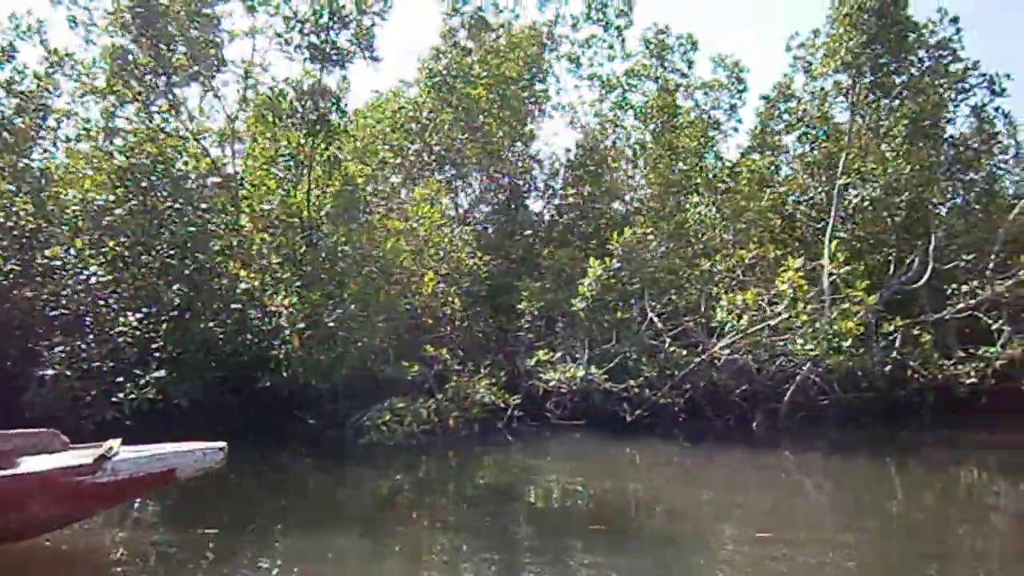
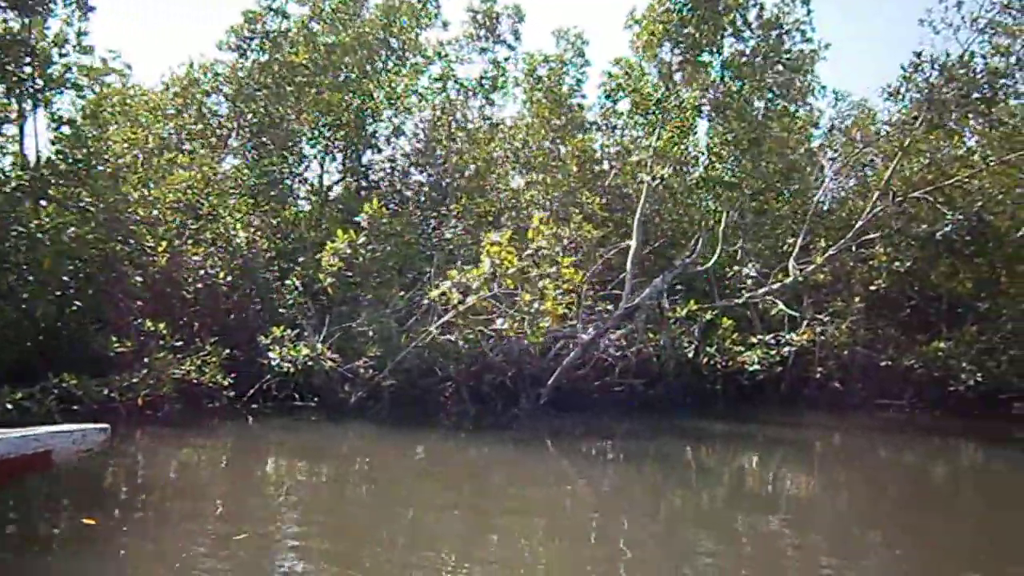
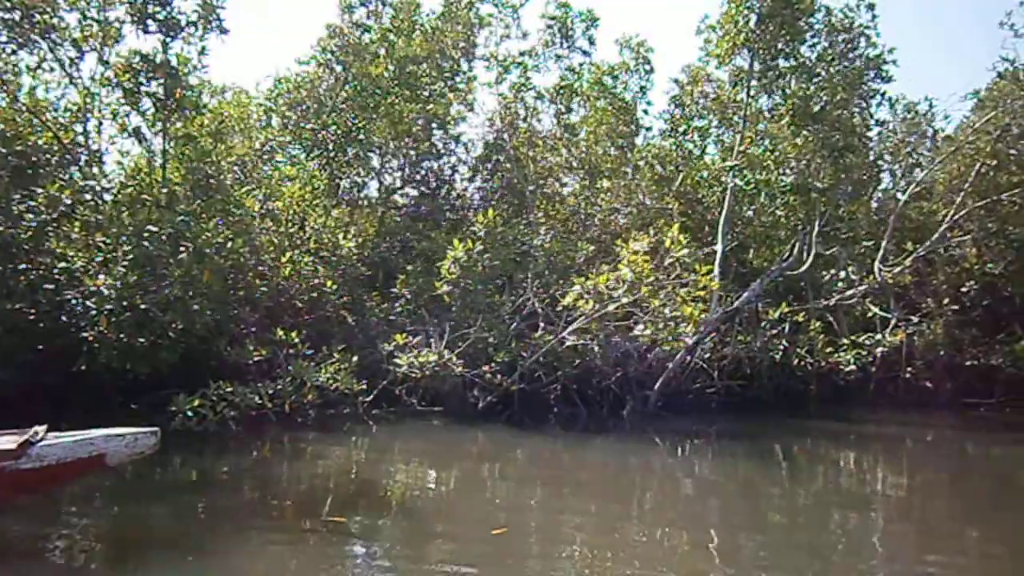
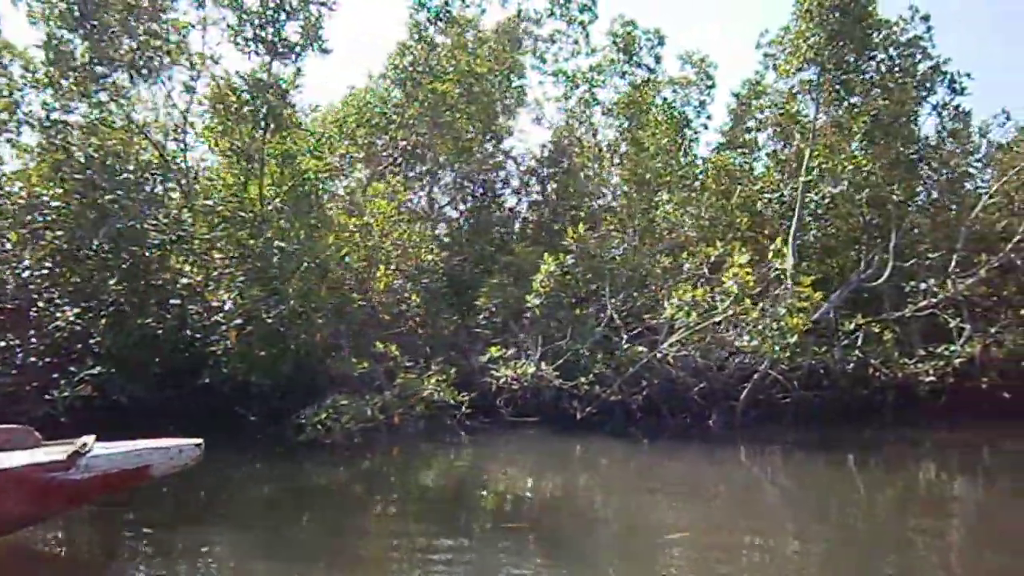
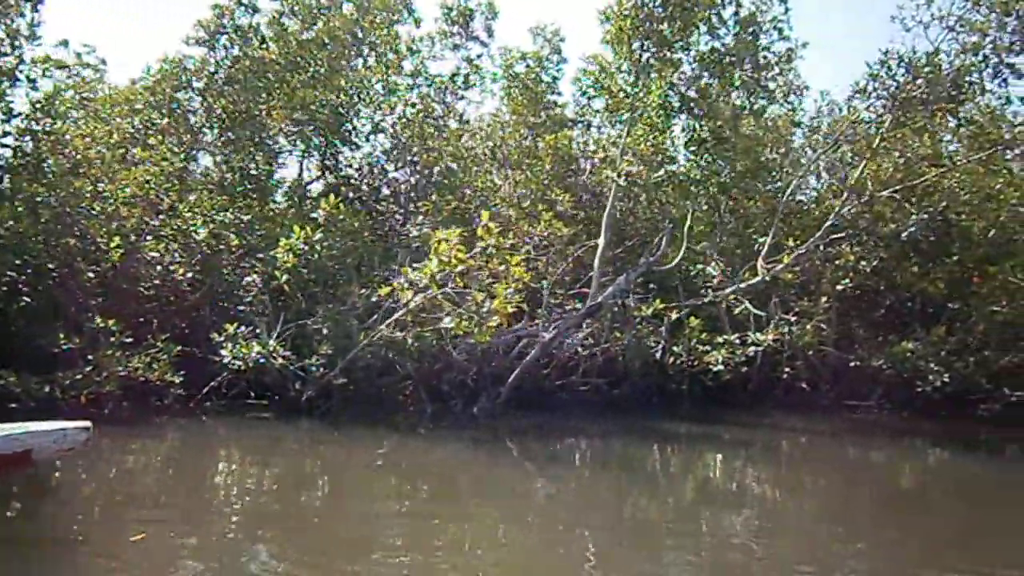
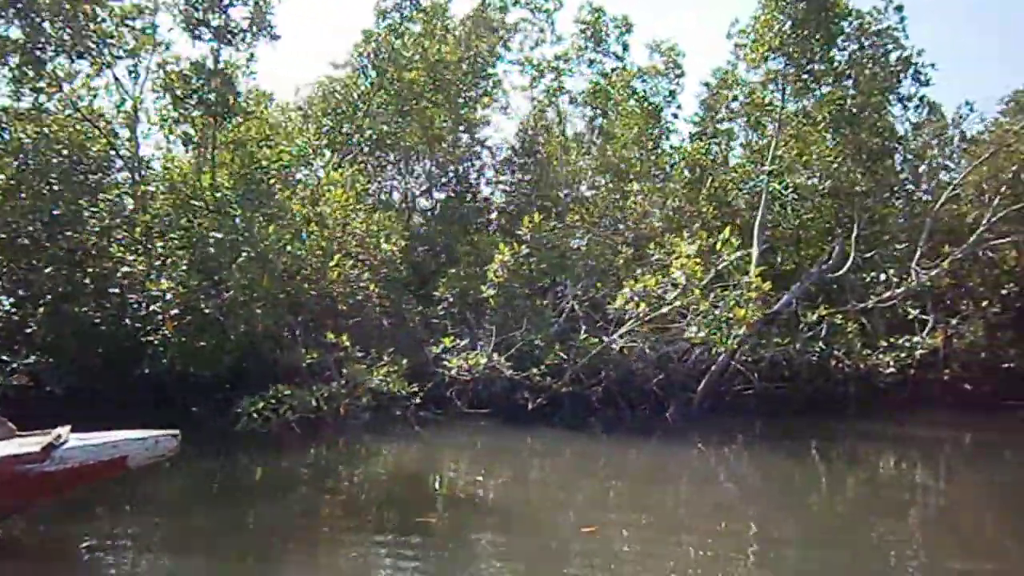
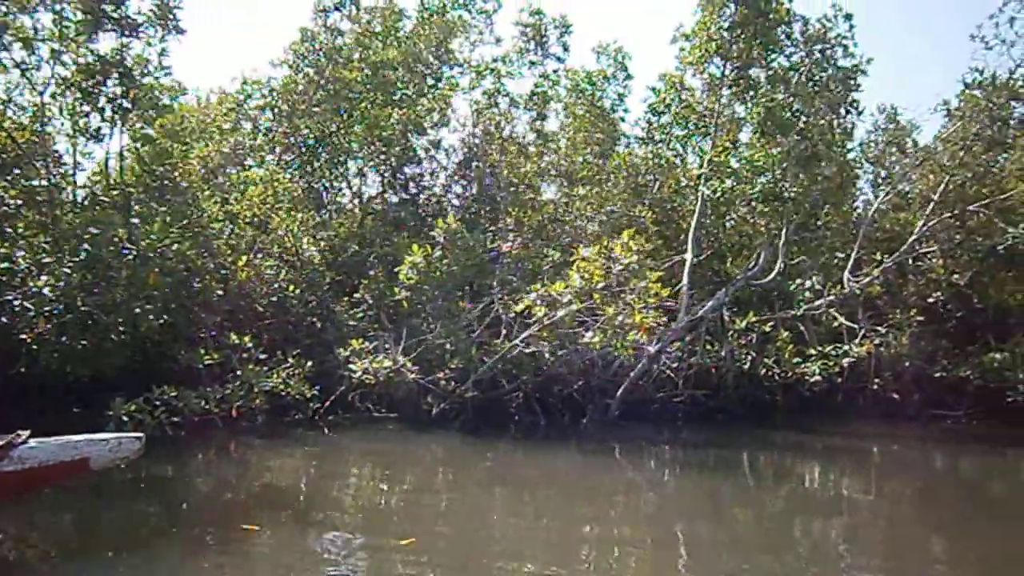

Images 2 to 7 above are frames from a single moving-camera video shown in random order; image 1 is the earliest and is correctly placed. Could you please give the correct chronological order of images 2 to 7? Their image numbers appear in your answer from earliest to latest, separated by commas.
4, 6, 3, 7, 2, 5
